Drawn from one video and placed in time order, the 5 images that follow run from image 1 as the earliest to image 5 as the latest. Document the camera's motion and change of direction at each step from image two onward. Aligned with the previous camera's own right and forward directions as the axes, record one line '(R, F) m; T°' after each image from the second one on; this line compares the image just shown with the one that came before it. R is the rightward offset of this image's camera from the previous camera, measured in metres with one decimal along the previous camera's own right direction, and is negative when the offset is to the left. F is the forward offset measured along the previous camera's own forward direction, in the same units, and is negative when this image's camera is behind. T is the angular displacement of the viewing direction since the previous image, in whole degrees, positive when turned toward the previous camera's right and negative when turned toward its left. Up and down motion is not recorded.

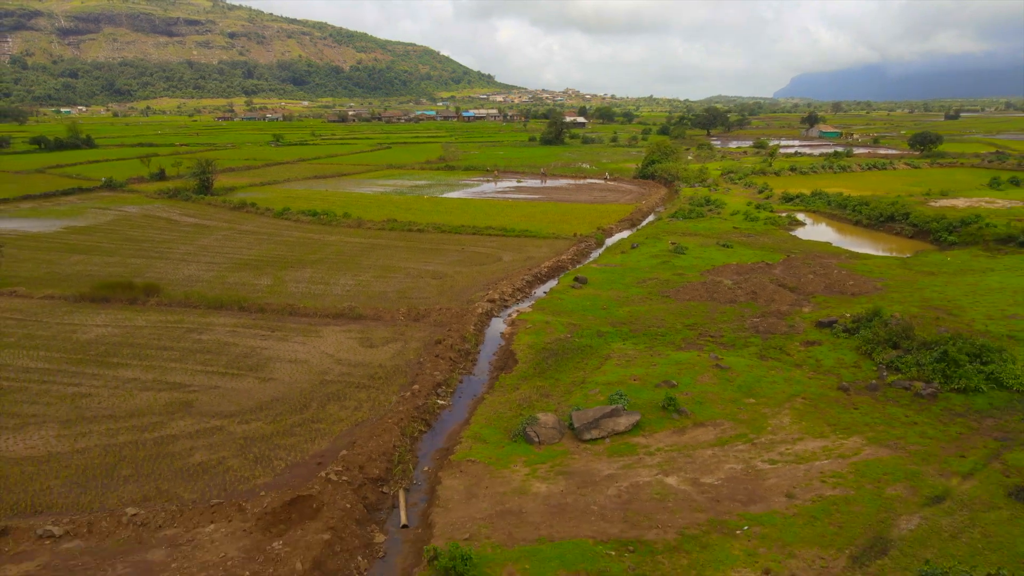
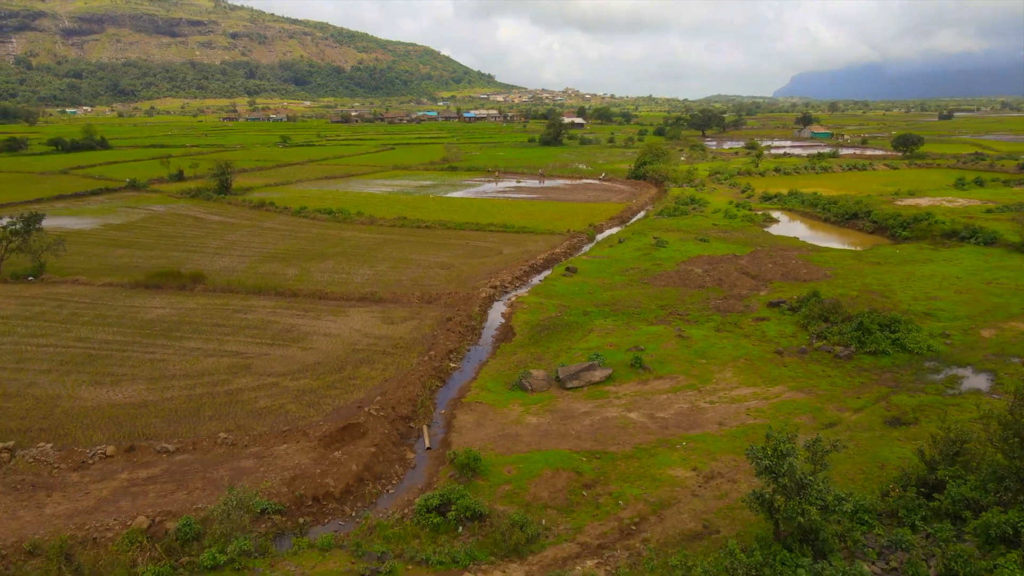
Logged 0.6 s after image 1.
(0.0, -3.3) m; 0°
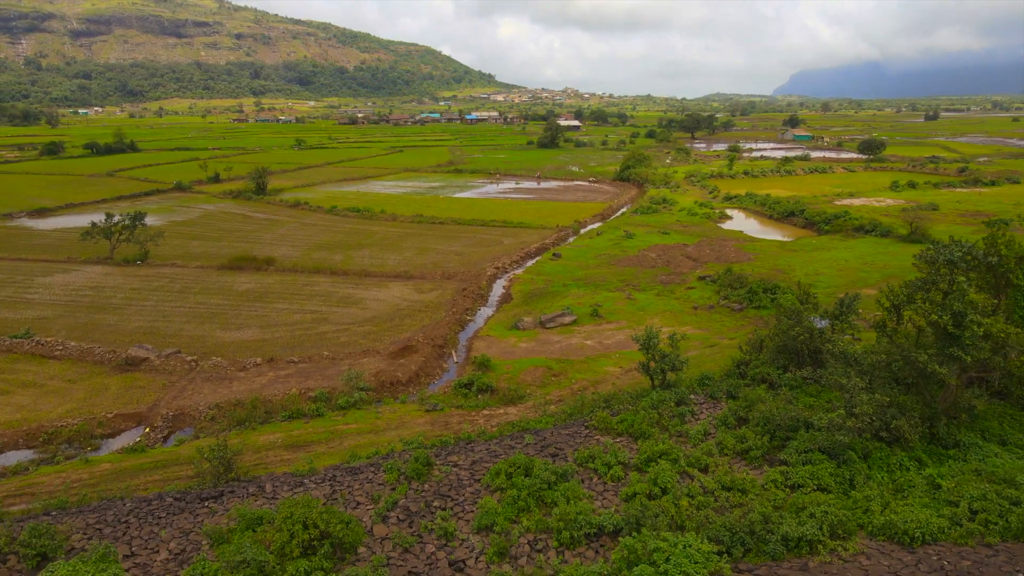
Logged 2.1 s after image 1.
(+0.1, -7.8) m; 0°
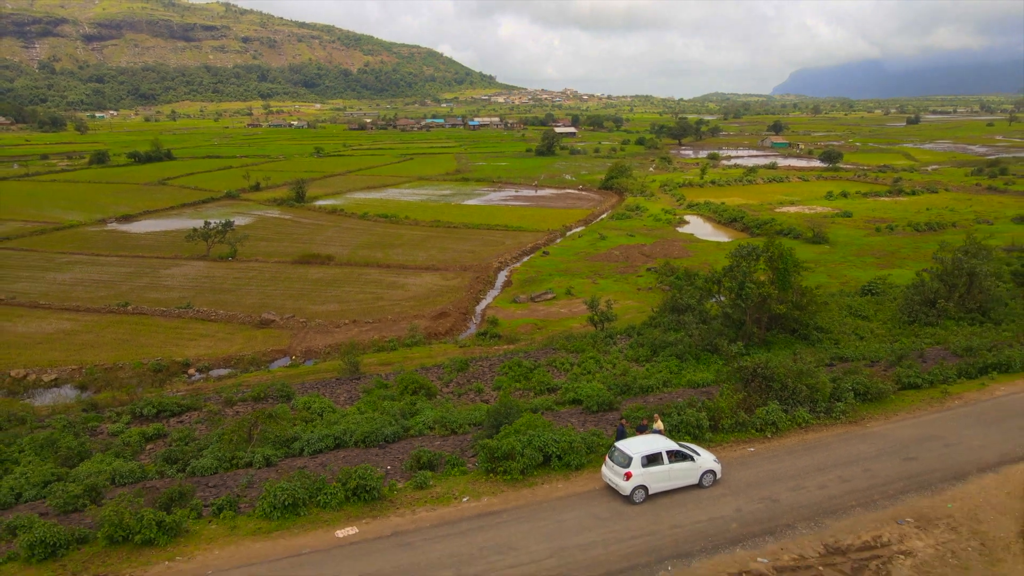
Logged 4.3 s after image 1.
(0.0, -11.2) m; 0°
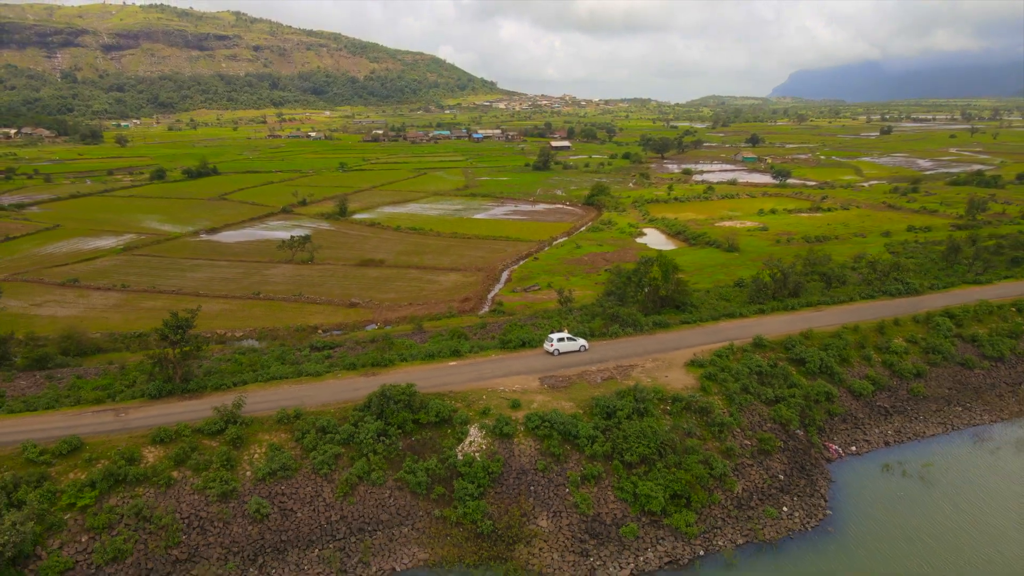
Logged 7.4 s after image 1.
(+0.1, -17.9) m; 0°
